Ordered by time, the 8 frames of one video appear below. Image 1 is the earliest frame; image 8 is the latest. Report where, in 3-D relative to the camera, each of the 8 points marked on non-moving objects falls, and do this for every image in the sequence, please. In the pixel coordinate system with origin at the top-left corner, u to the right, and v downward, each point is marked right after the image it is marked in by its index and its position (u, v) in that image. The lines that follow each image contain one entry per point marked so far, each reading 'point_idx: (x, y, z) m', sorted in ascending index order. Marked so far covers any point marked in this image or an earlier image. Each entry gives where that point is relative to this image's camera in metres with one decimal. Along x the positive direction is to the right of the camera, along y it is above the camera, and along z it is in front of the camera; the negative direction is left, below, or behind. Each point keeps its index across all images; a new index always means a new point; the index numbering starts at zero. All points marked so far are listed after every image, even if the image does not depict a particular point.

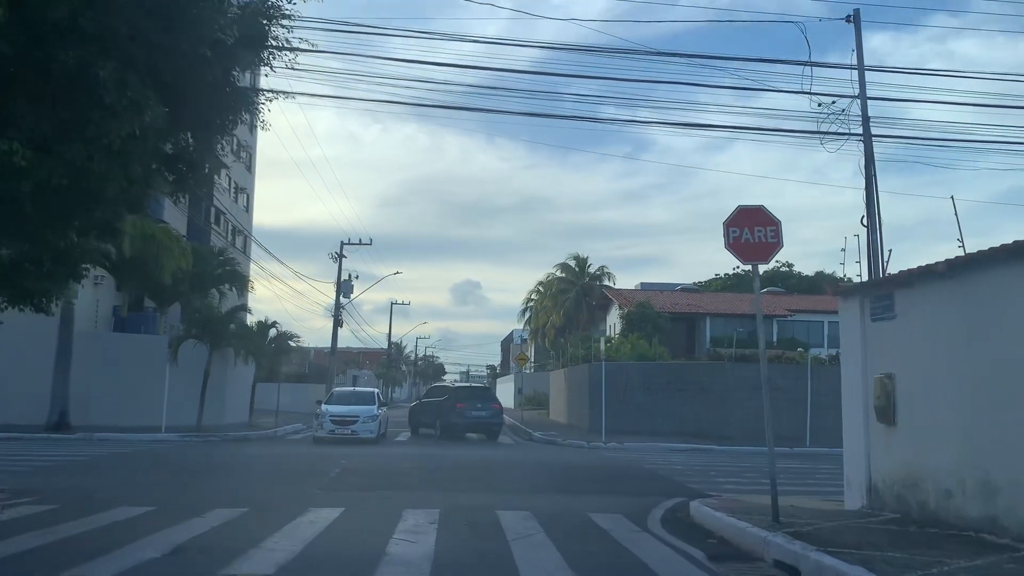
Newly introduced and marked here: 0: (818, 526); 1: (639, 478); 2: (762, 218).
0: (+3.3, -2.6, +9.6) m
1: (+2.4, -3.7, +16.8) m
2: (+2.9, +0.8, +10.2) m
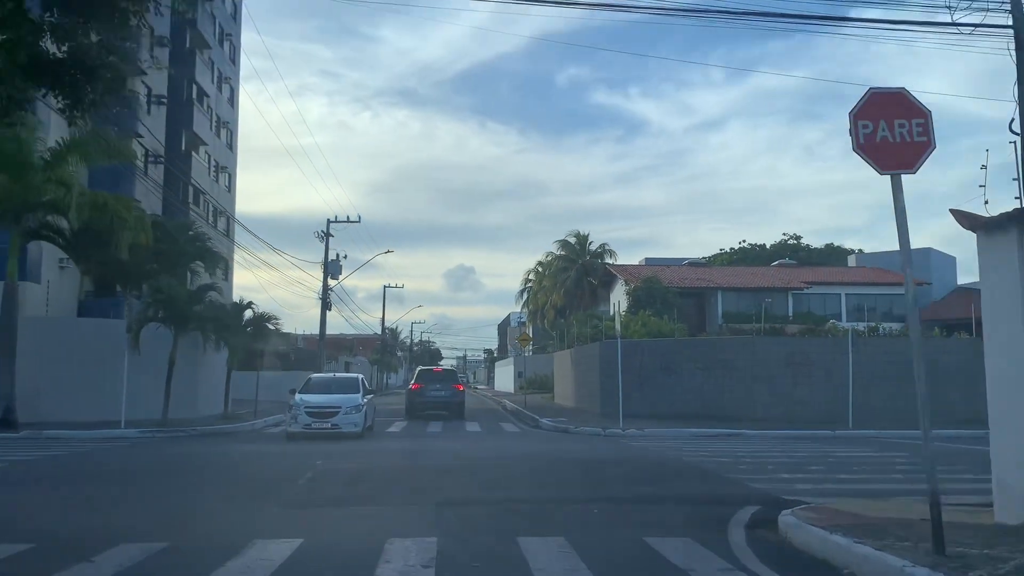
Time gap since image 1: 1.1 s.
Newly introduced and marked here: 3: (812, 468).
0: (+3.6, -2.0, +6.4) m
1: (+2.6, -3.0, +13.6) m
2: (+3.1, +1.4, +6.9) m
3: (+5.0, -3.0, +14.6) m
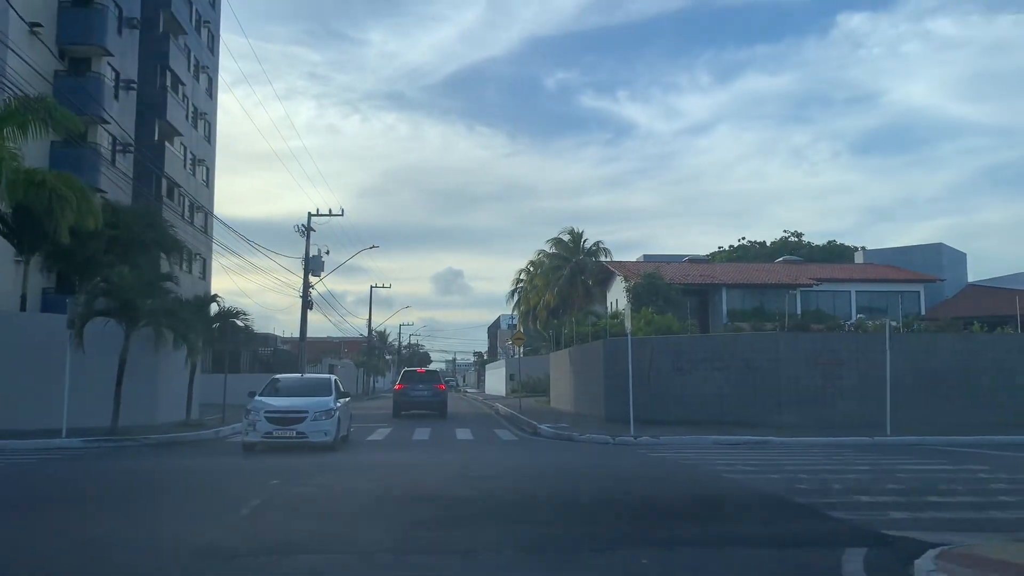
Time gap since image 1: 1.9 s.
0: (+3.7, -1.6, +3.6) m
1: (+2.7, -2.6, +10.8) m
2: (+3.2, +1.8, +4.1) m
3: (+5.0, -2.7, +11.8) m
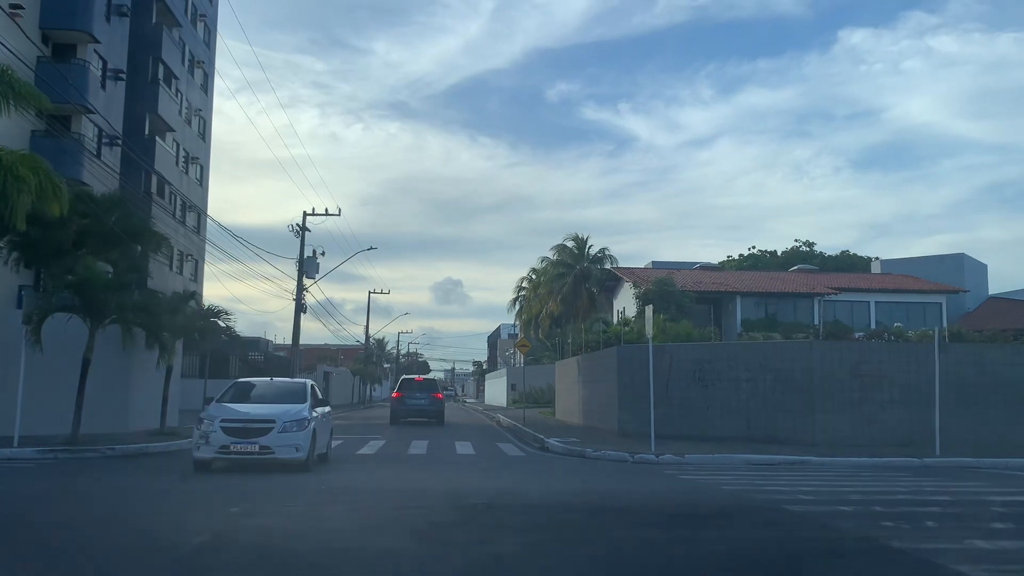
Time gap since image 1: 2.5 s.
0: (+3.9, -1.4, +1.3) m
1: (+2.8, -2.5, +8.5) m
2: (+3.4, +2.0, +1.8) m
3: (+5.2, -2.6, +9.5) m
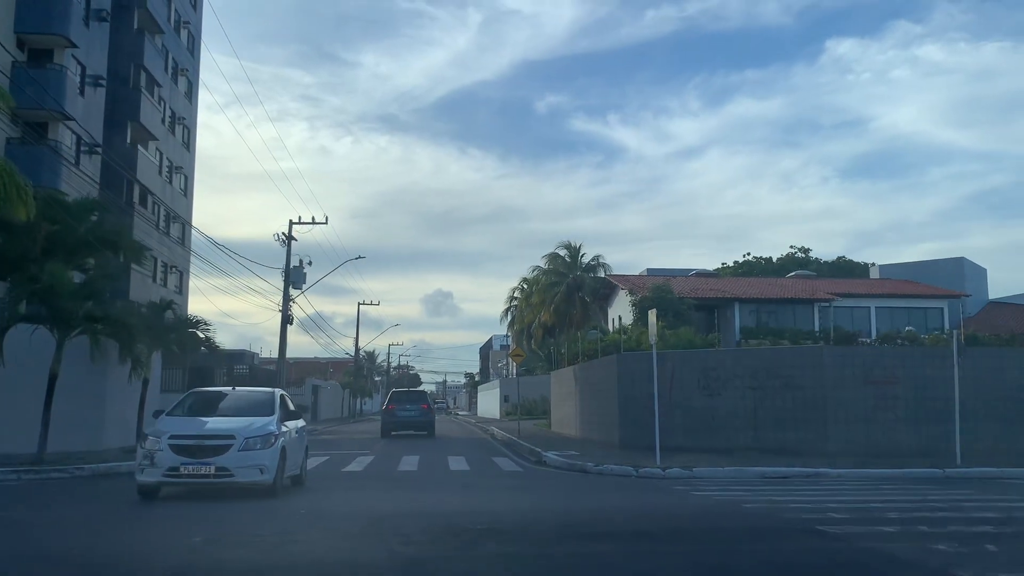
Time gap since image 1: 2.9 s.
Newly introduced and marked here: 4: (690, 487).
0: (+4.0, -1.2, +0.1) m
1: (+2.9, -2.4, +7.3) m
2: (+3.5, +2.2, +0.7) m
3: (+5.2, -2.5, +8.4) m
4: (+3.4, -3.8, +17.0) m
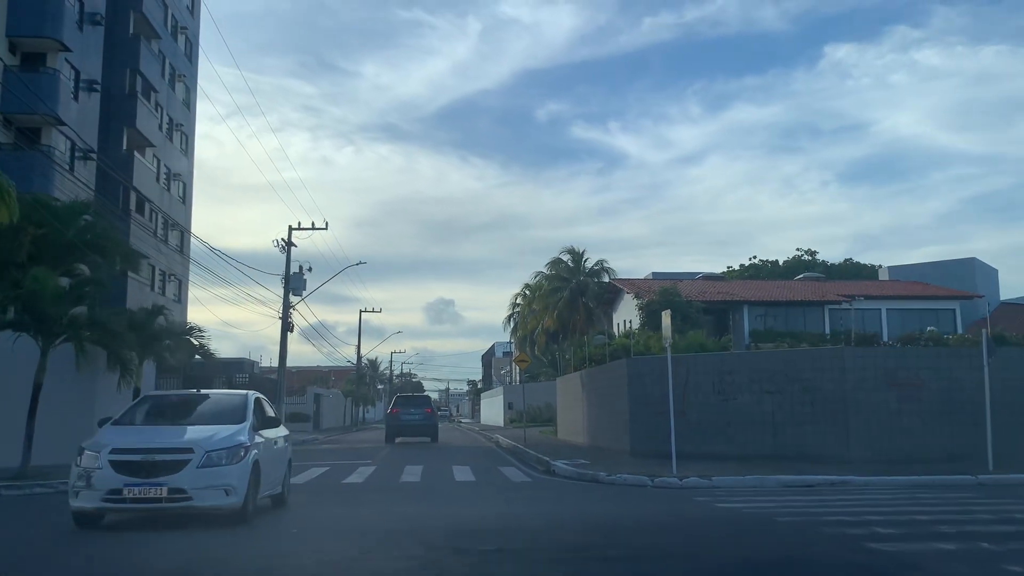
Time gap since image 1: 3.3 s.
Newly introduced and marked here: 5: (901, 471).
0: (+4.1, -1.0, -0.8) m
1: (+3.0, -2.3, +6.4) m
2: (+3.6, +2.3, -0.2) m
3: (+5.3, -2.4, +7.4) m
4: (+3.6, -3.8, +16.0) m
5: (+8.4, -3.9, +19.2) m
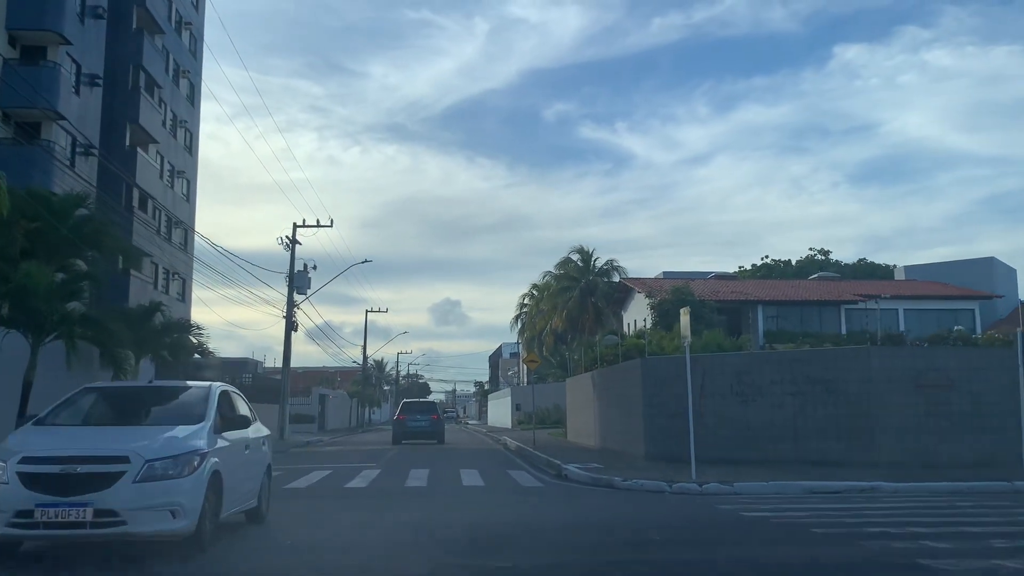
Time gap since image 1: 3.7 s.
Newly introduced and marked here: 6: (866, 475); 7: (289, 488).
0: (+4.2, -0.9, -1.7) m
1: (+3.1, -2.2, +5.5) m
2: (+3.6, +2.4, -1.1) m
3: (+5.5, -2.3, +6.5) m
4: (+3.8, -3.7, +15.1) m
5: (+8.6, -3.9, +18.2) m
6: (+7.3, -3.8, +18.2) m
7: (-4.5, -4.1, +17.9) m
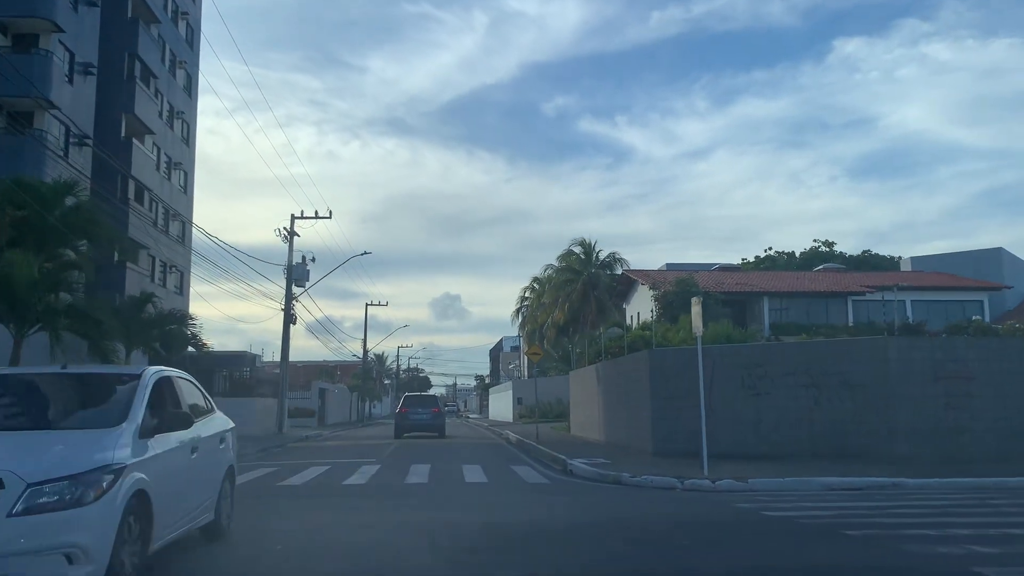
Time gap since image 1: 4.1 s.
0: (+4.3, -0.8, -2.4) m
1: (+3.2, -2.1, +4.8) m
2: (+3.7, +2.5, -1.8) m
3: (+5.5, -2.1, +5.8) m
4: (+3.8, -3.5, +14.4) m
5: (+8.7, -3.6, +17.5) m
6: (+7.4, -3.6, +17.6) m
7: (-4.4, -3.8, +17.3) m
